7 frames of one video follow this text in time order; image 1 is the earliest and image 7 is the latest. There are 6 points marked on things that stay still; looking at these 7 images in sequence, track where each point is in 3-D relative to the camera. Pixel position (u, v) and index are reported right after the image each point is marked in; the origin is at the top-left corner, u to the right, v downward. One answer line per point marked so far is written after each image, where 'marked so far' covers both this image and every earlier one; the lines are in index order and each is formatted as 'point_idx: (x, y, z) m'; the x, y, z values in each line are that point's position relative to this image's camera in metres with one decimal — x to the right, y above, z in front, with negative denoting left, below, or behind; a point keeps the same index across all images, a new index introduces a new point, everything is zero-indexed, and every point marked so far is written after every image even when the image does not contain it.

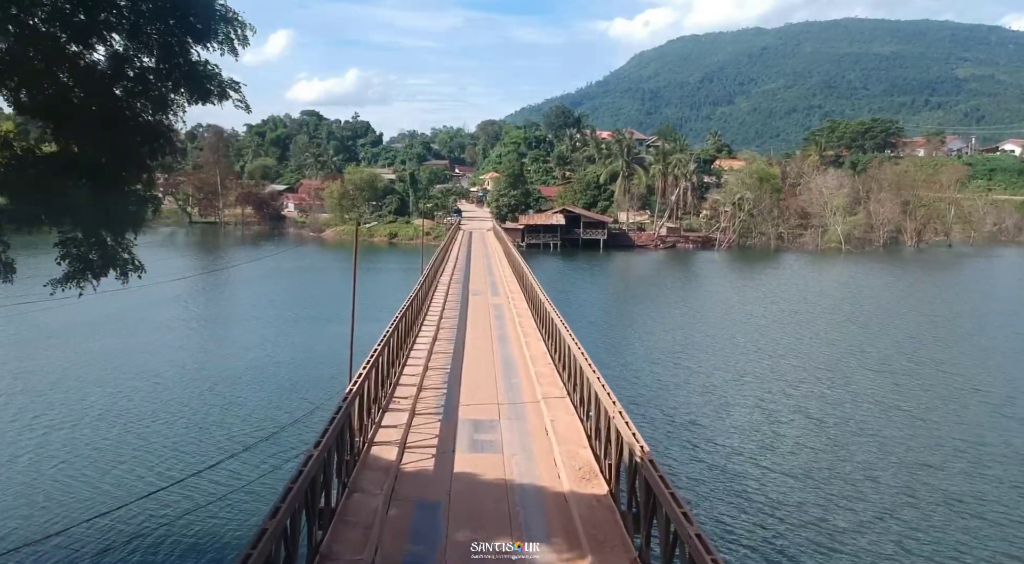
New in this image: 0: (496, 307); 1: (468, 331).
0: (-0.4, -0.7, +18.5) m
1: (-1.0, -1.0, +15.8) m
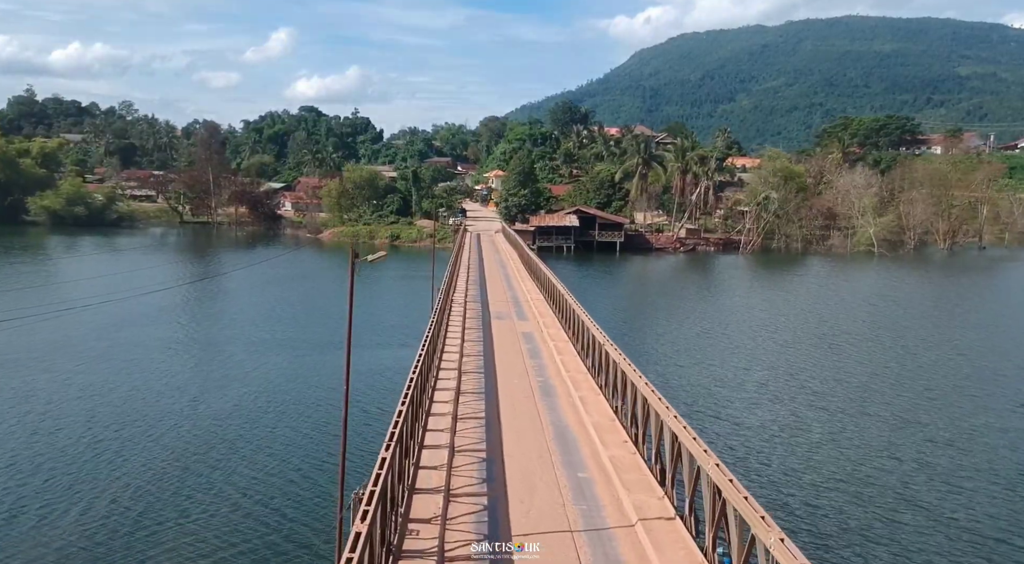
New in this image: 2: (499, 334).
0: (+0.3, -1.2, +15.1) m
1: (-0.2, -1.5, +12.4) m
2: (-0.3, -1.1, +15.4) m
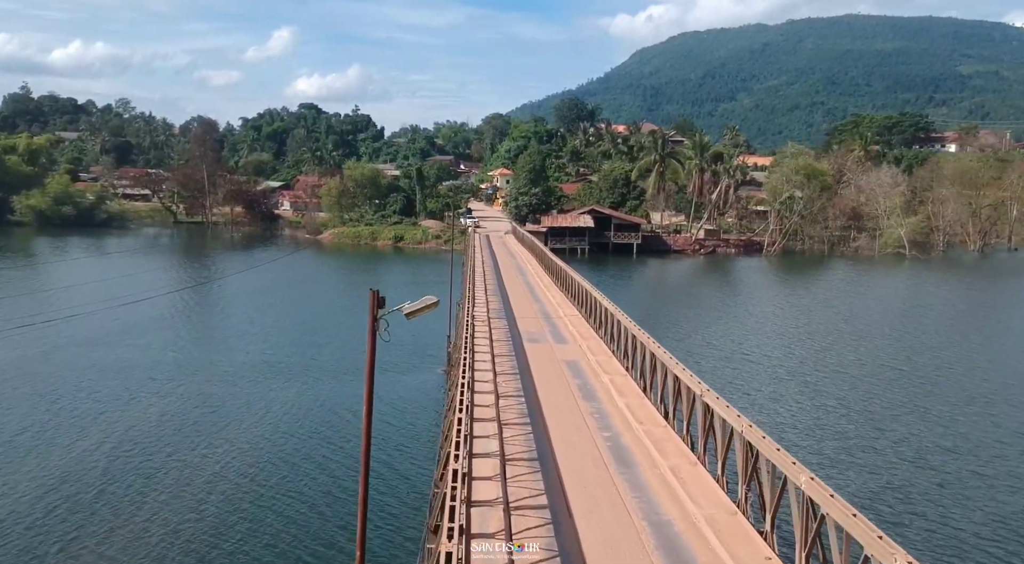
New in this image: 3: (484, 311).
0: (+1.0, -1.5, +12.3) m
1: (+0.4, -1.8, +9.6) m
2: (+0.4, -1.4, +12.6) m
3: (-0.7, -0.7, +17.0) m
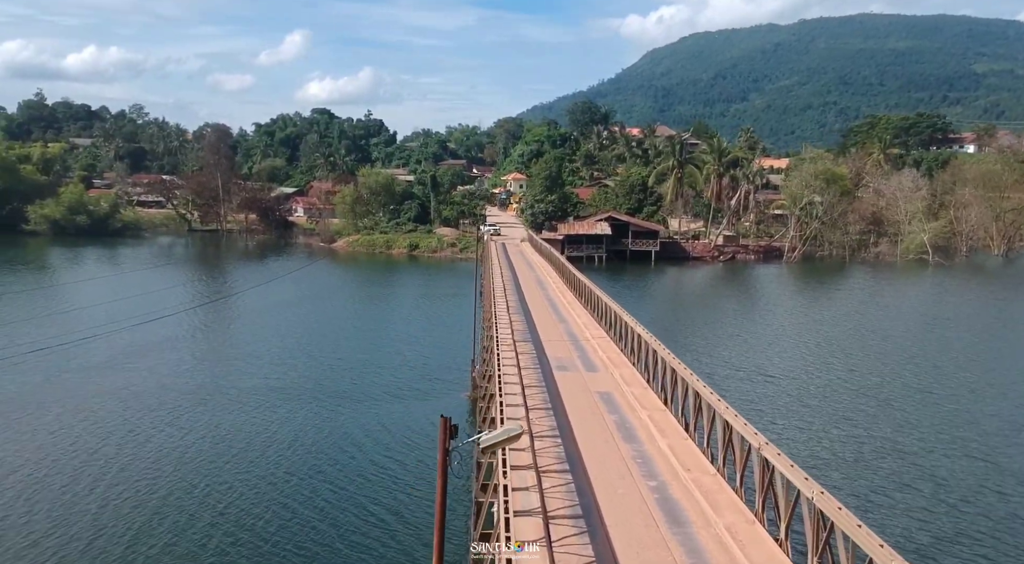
0: (+1.5, -1.9, +11.8) m
1: (+0.9, -2.2, +9.1) m
2: (+0.9, -1.8, +12.1) m
3: (-0.1, -1.2, +16.5) m
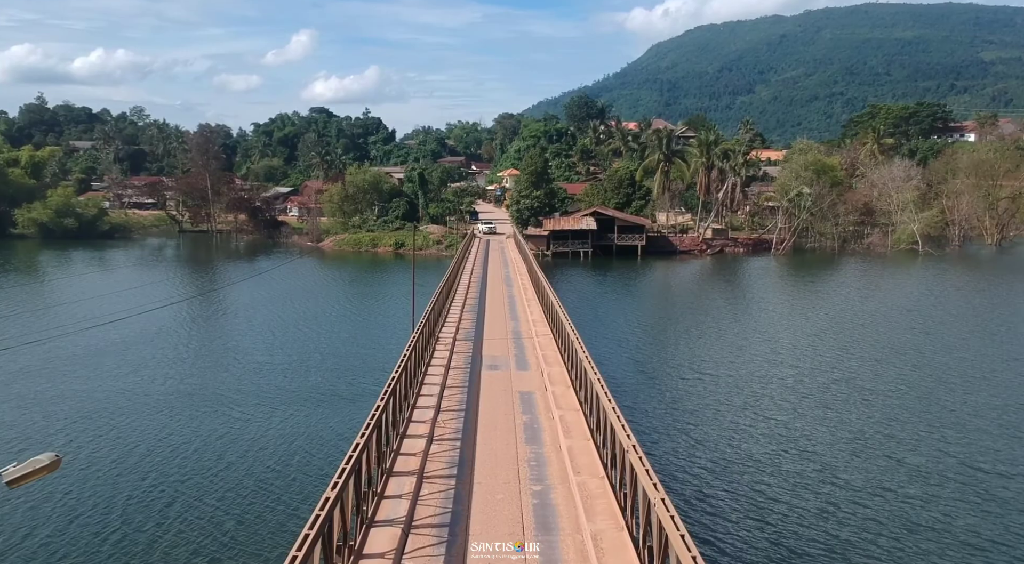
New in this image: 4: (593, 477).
0: (+0.2, -1.9, +11.6) m
1: (-0.4, -2.2, +8.9) m
2: (-0.4, -1.8, +11.9) m
3: (-1.4, -1.1, +16.3) m
4: (+0.9, -2.2, +8.1) m
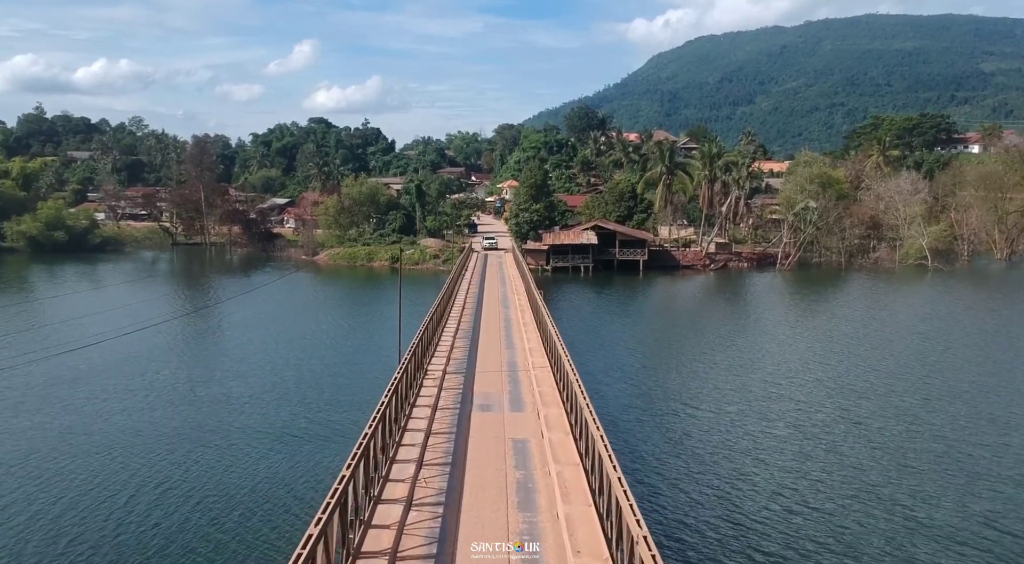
0: (+0.1, -2.4, +10.4) m
1: (-0.5, -2.7, +7.7) m
2: (-0.5, -2.3, +10.7) m
3: (-1.5, -1.7, +15.1) m
4: (+0.8, -2.7, +6.9) m
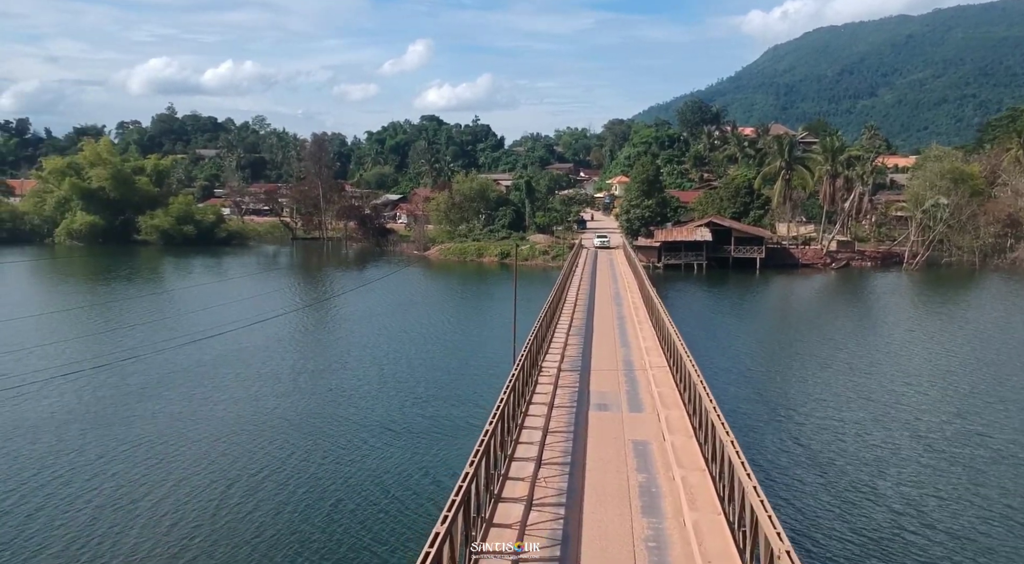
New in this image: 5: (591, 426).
0: (+1.8, -2.3, +10.1) m
1: (+0.8, -2.7, +7.5) m
2: (+1.3, -2.3, +10.5) m
3: (+0.9, -1.6, +15.0) m
4: (+2.0, -2.7, +6.6) m
5: (+1.2, -2.2, +11.0) m
